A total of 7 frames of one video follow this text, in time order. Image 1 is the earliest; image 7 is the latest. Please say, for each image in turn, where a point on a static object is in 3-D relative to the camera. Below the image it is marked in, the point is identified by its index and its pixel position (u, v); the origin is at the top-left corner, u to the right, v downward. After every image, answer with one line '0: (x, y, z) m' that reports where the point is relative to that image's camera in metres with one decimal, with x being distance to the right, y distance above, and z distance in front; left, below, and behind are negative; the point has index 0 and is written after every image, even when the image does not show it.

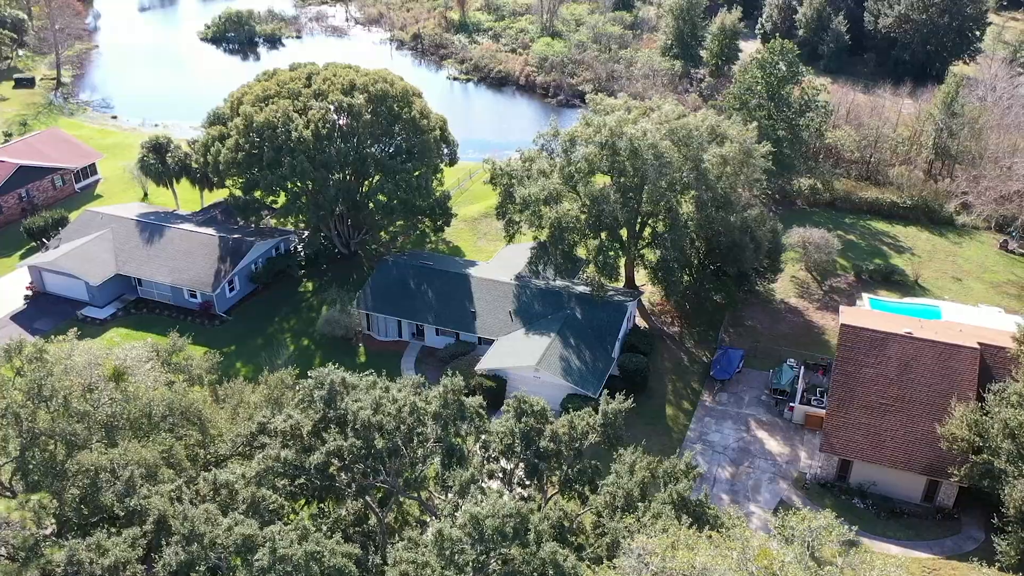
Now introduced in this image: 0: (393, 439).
0: (-2.4, -3.0, +17.0) m
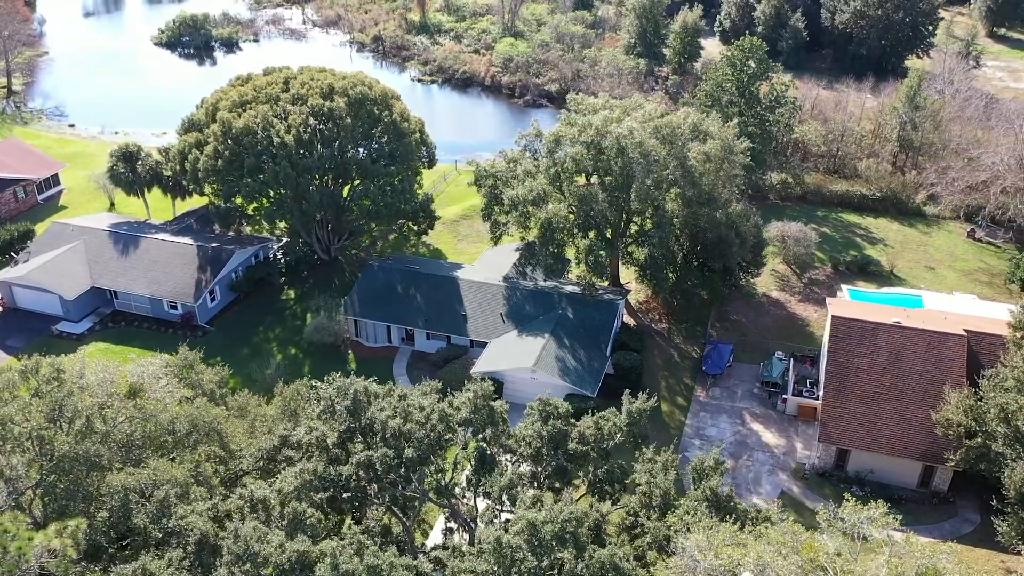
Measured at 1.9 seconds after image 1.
0: (-1.7, -3.1, +16.8) m
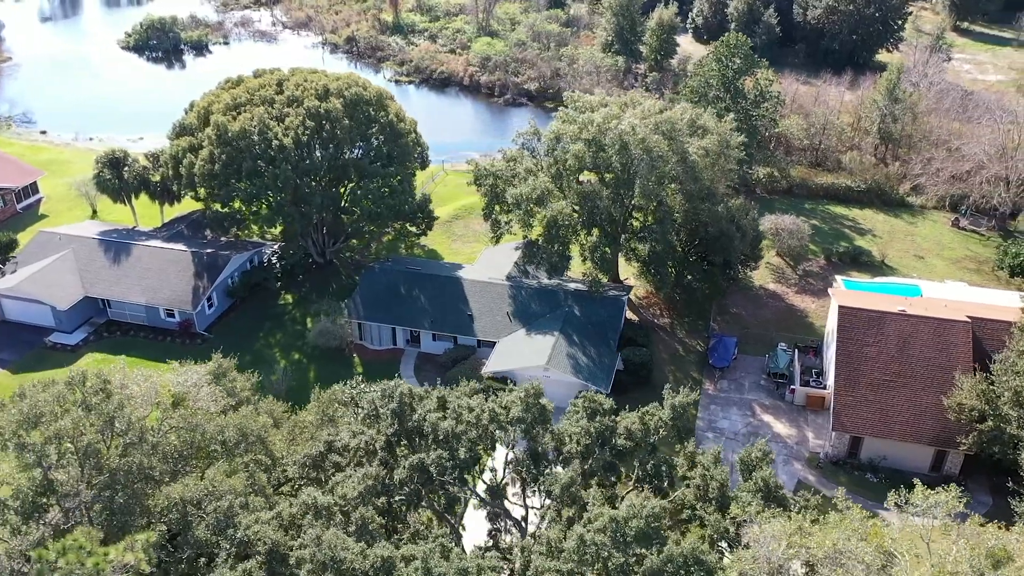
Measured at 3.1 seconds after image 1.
0: (-0.7, -3.1, +16.6) m
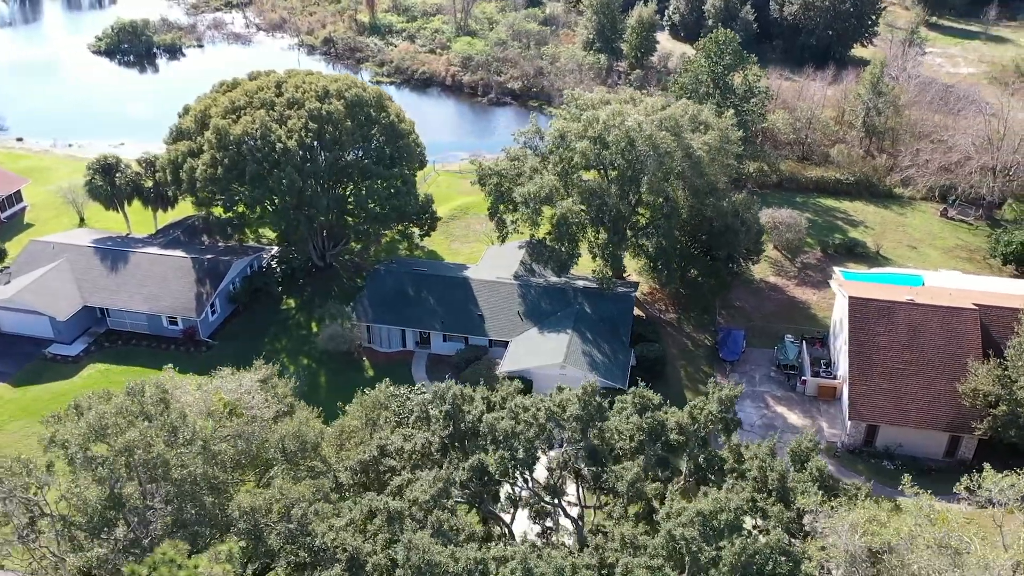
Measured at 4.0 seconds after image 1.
0: (+0.5, -3.1, +16.6) m
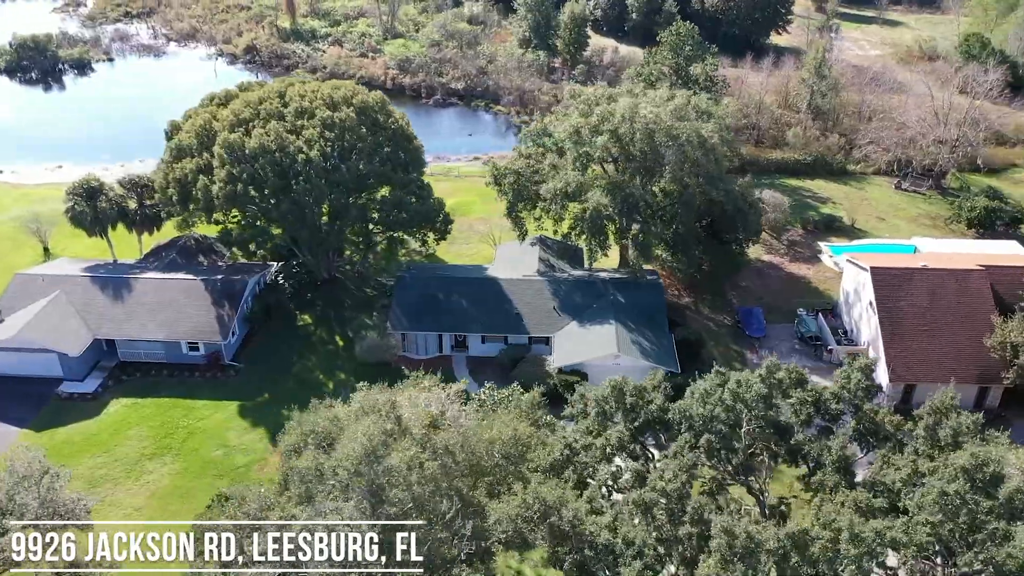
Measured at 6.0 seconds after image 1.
0: (+4.4, -2.8, +17.2) m
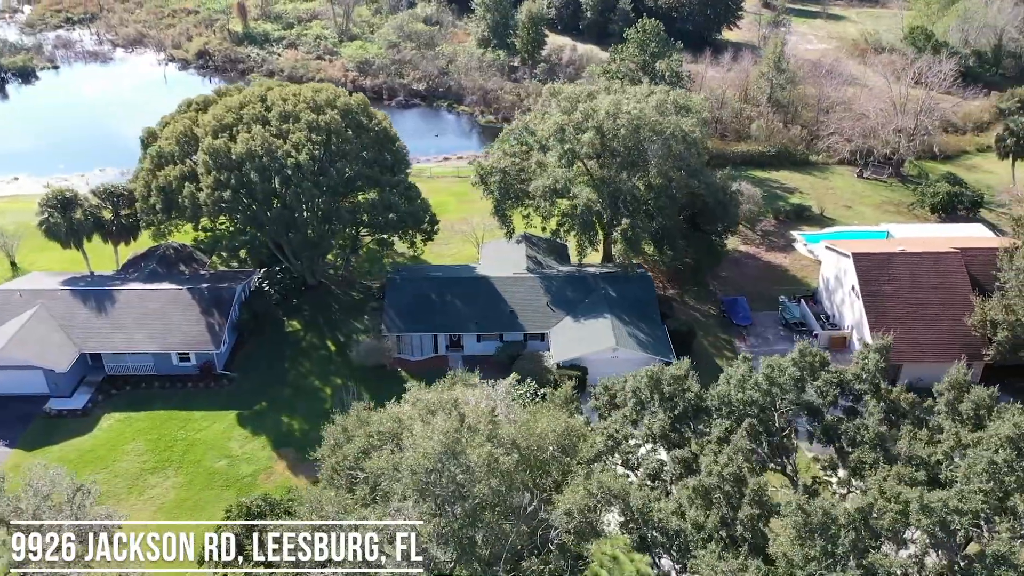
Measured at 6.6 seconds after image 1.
0: (+5.3, -2.6, +17.7) m
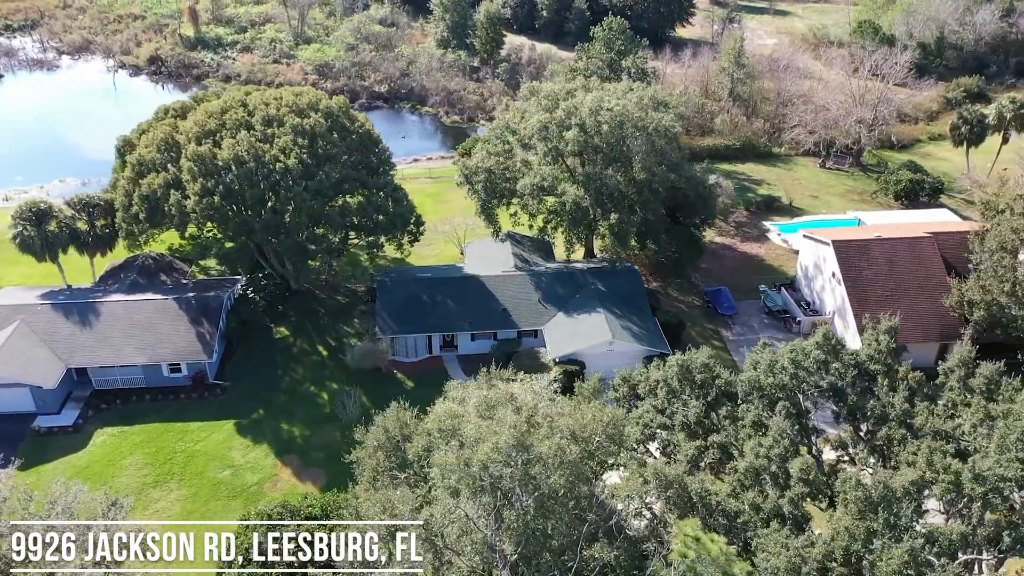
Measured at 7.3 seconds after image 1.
0: (+6.0, -2.3, +18.3) m
